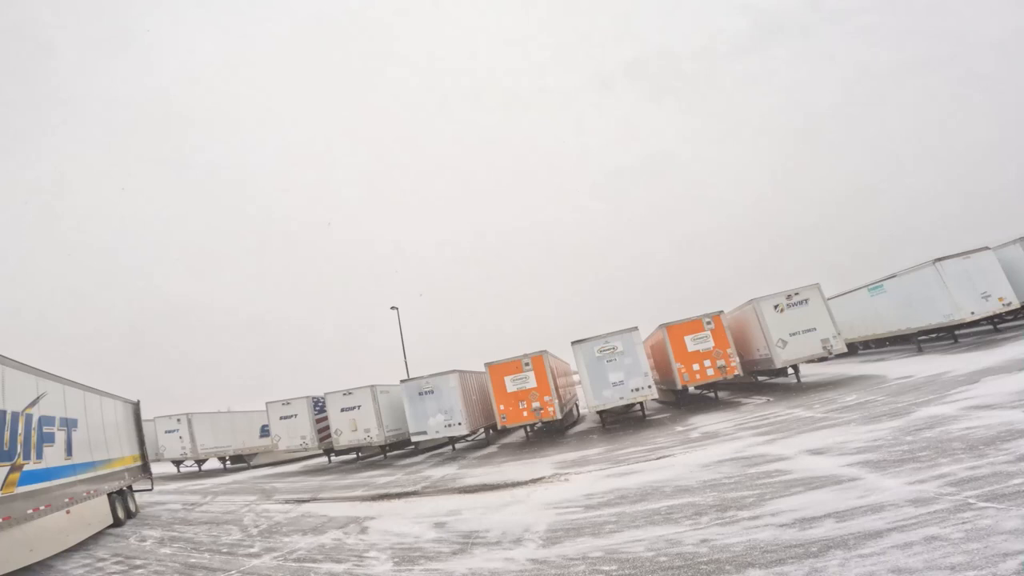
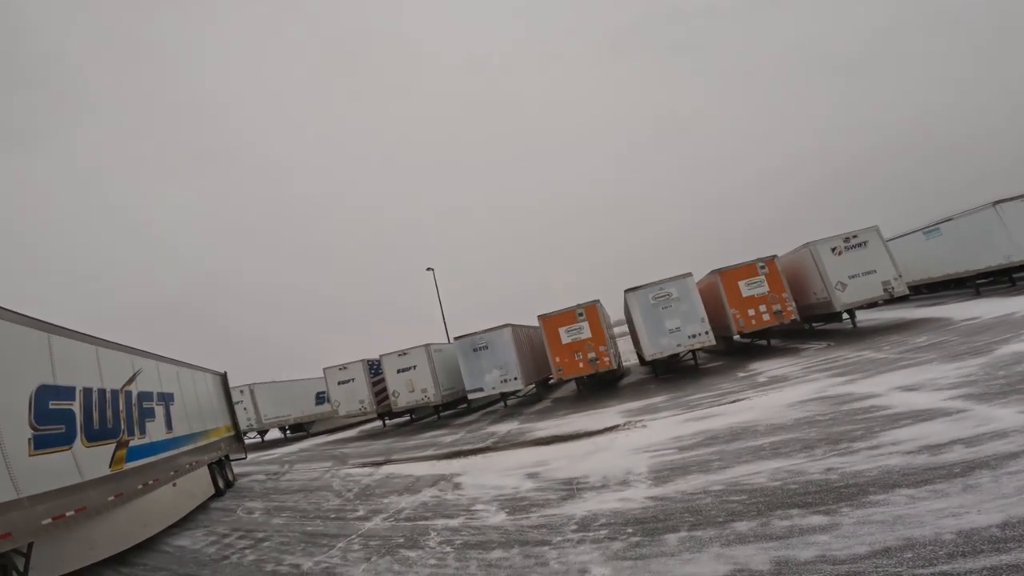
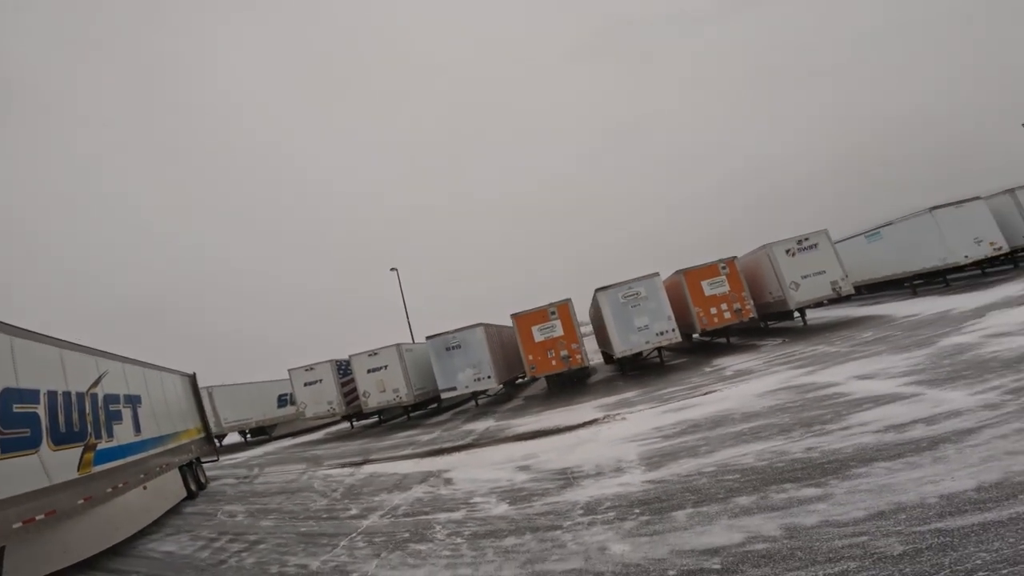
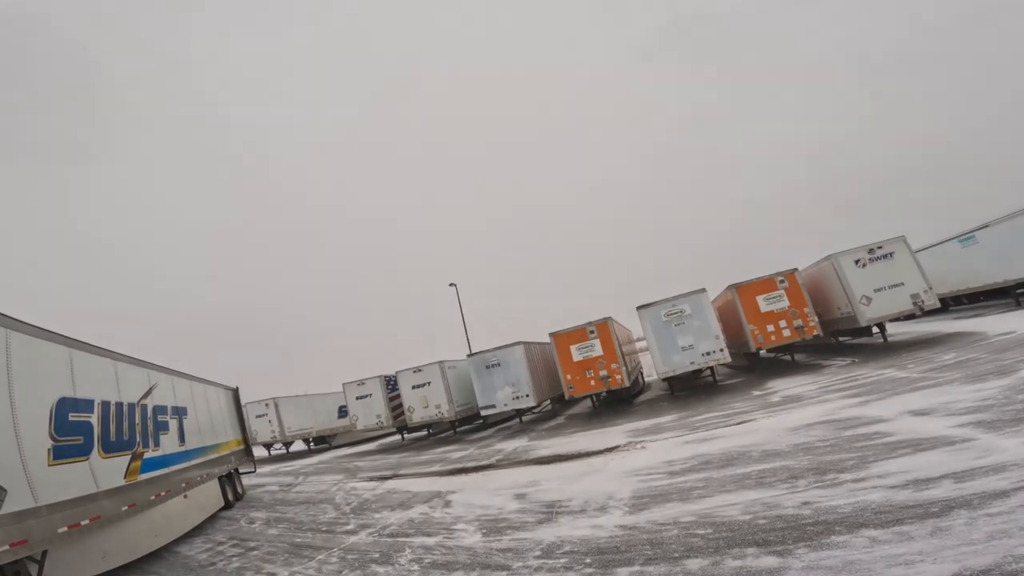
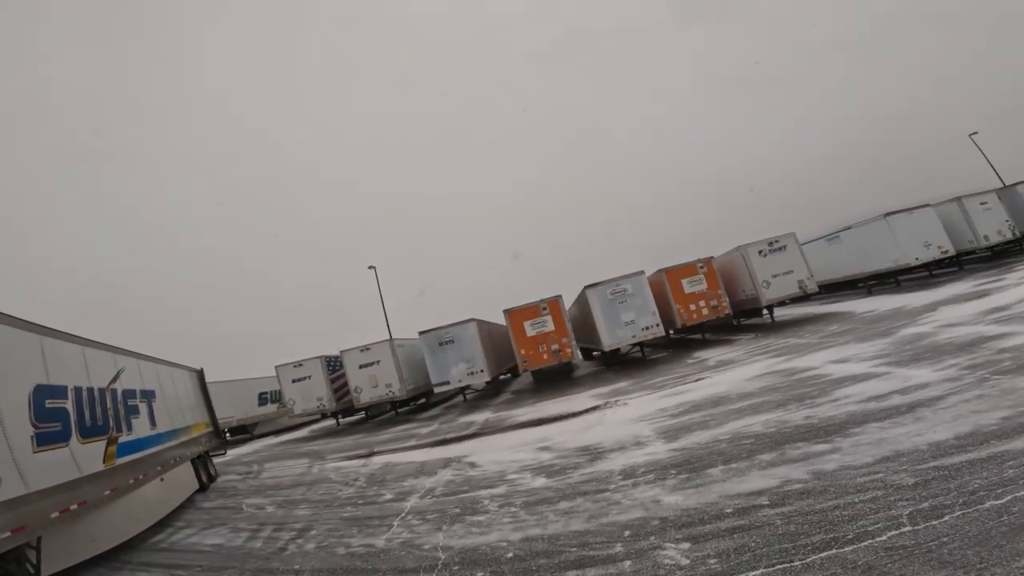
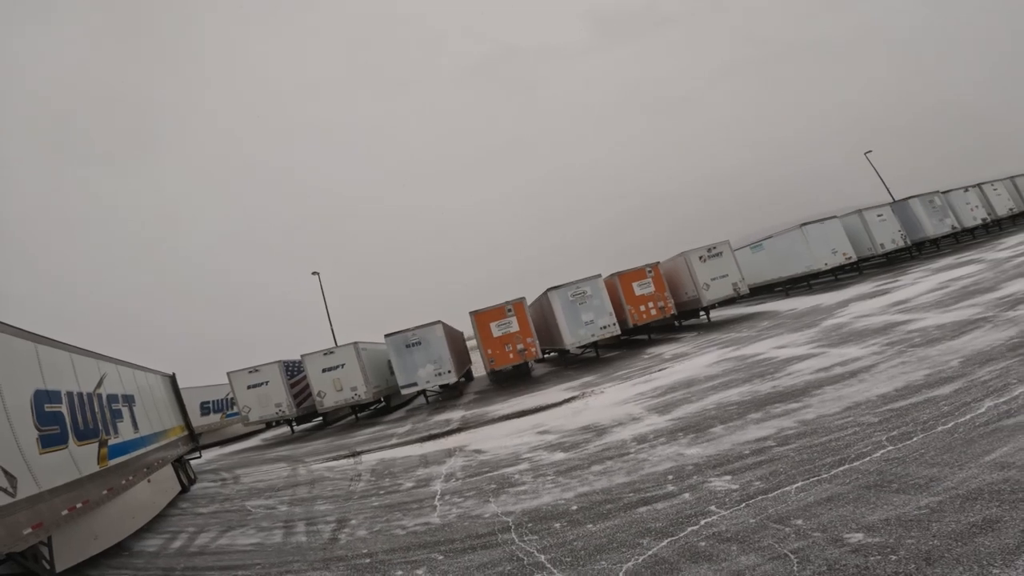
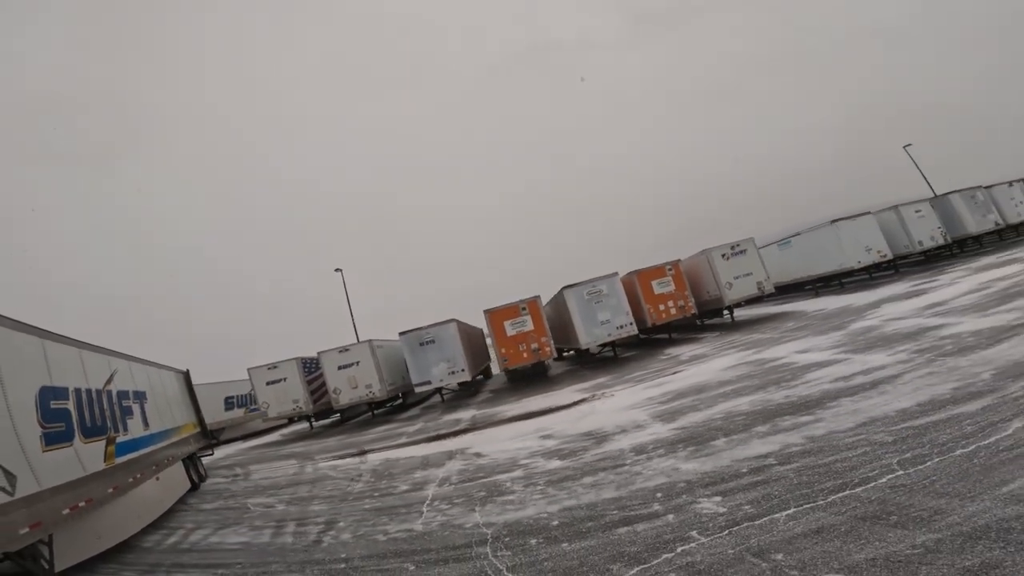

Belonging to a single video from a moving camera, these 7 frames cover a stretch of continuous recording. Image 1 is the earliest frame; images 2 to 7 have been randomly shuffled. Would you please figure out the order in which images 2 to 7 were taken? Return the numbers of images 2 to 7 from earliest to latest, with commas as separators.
4, 2, 3, 5, 7, 6
